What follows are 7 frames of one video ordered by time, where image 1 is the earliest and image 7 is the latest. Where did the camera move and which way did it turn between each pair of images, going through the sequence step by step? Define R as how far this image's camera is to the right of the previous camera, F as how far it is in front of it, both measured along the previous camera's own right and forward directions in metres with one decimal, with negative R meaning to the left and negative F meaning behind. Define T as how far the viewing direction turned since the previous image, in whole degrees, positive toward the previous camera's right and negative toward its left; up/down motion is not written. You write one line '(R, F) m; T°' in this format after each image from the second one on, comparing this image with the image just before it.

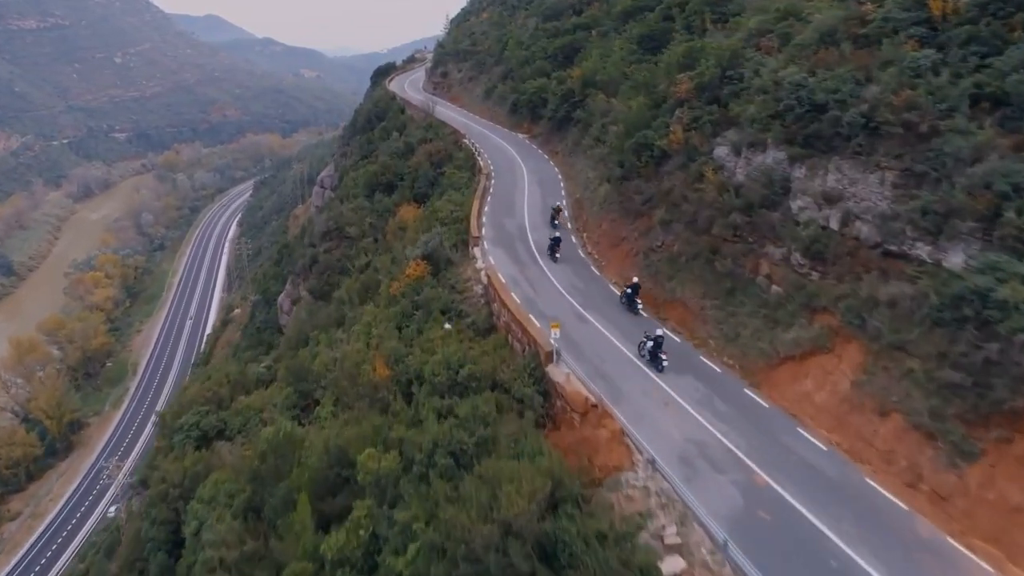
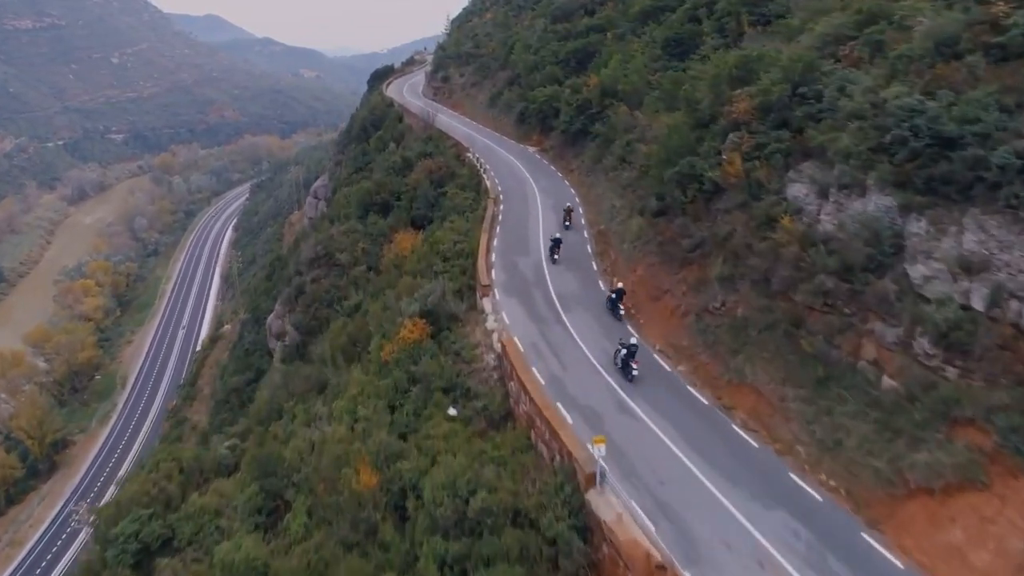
(-0.4, +3.8) m; 0°
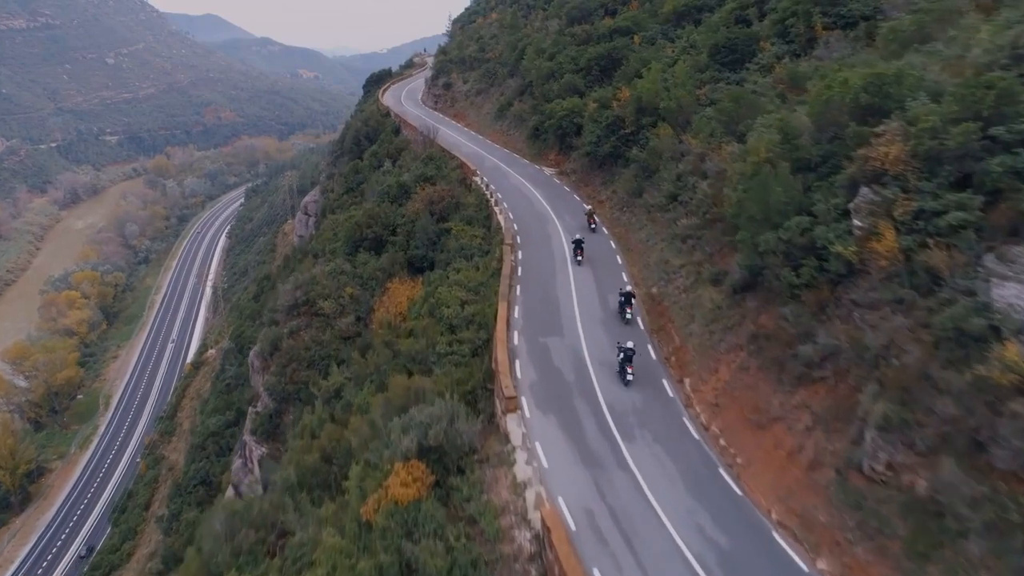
(-0.7, +5.3) m; 0°
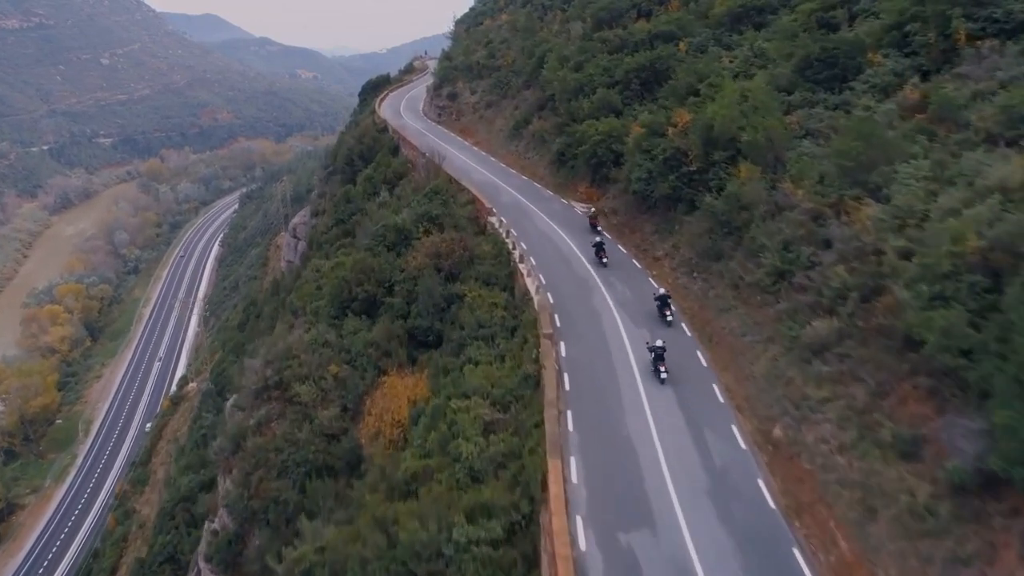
(-0.9, +6.0) m; 0°
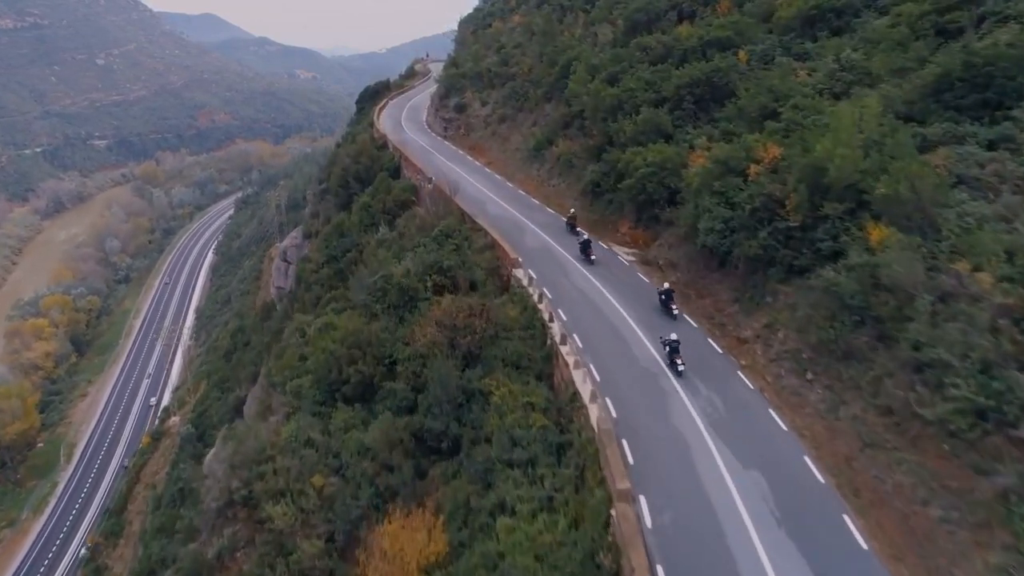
(-0.9, +5.0) m; 0°
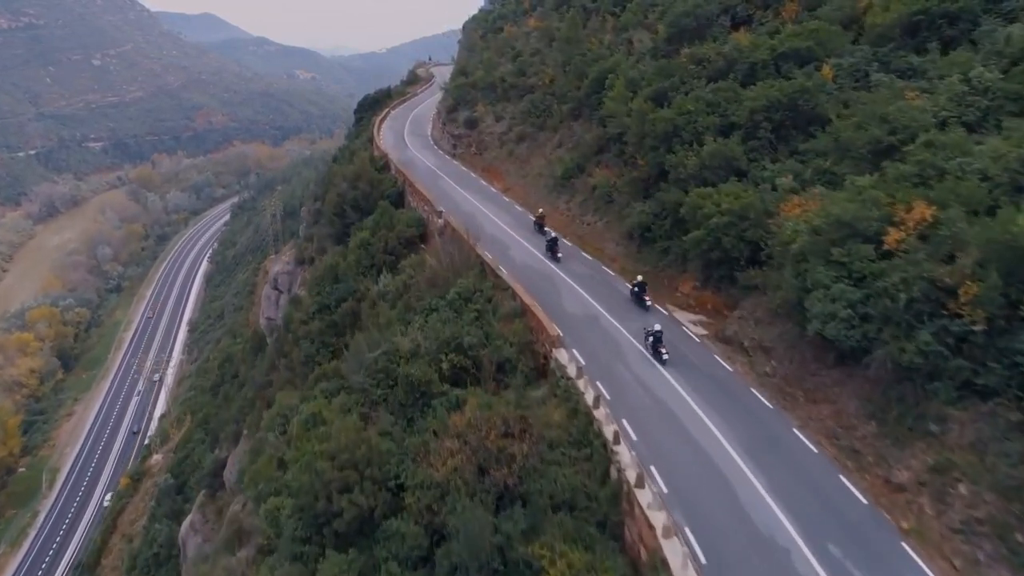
(-0.9, +4.6) m; 0°
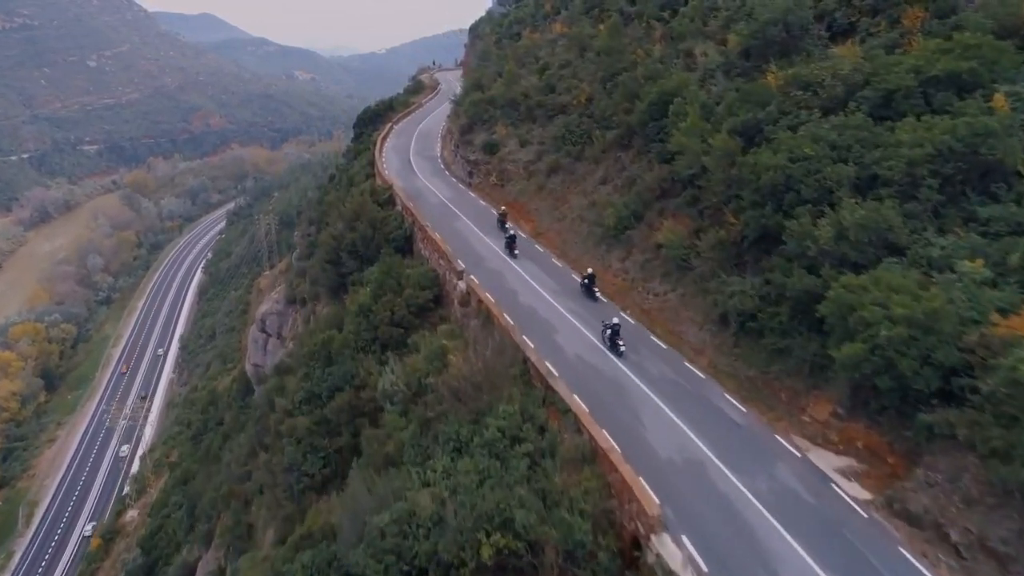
(-1.2, +5.5) m; 0°
